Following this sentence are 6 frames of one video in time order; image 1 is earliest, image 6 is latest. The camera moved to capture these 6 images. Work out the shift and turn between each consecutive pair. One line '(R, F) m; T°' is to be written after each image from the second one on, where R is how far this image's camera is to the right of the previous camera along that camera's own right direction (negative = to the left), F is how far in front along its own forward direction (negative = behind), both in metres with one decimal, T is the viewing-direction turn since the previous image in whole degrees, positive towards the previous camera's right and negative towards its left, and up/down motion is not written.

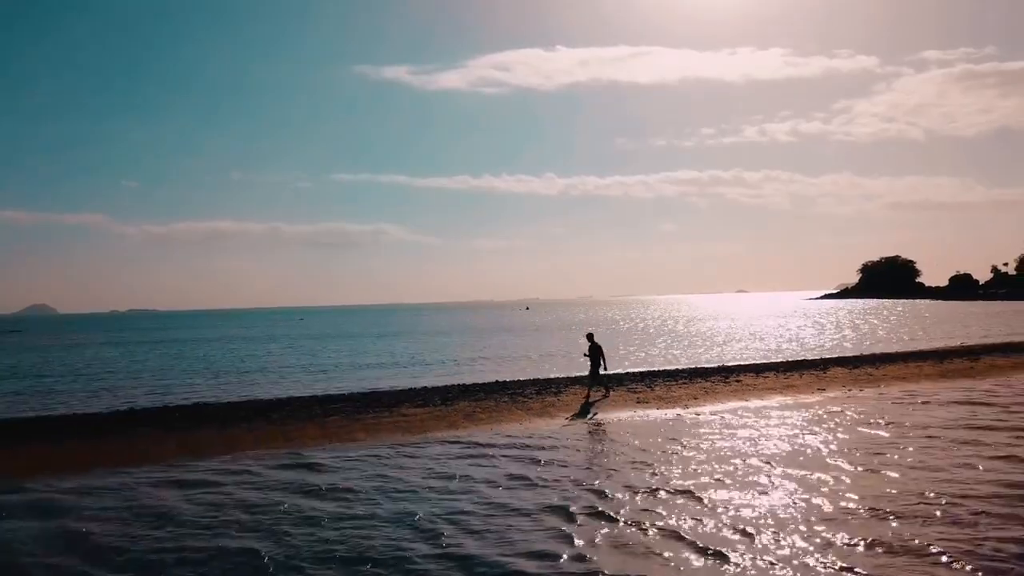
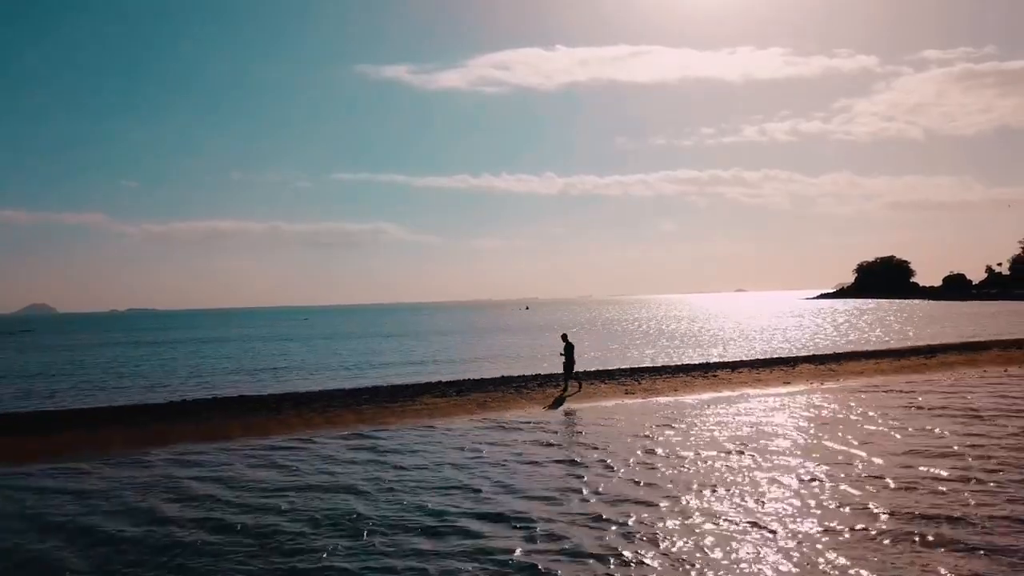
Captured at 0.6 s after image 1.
(-0.4, -1.7) m; 0°
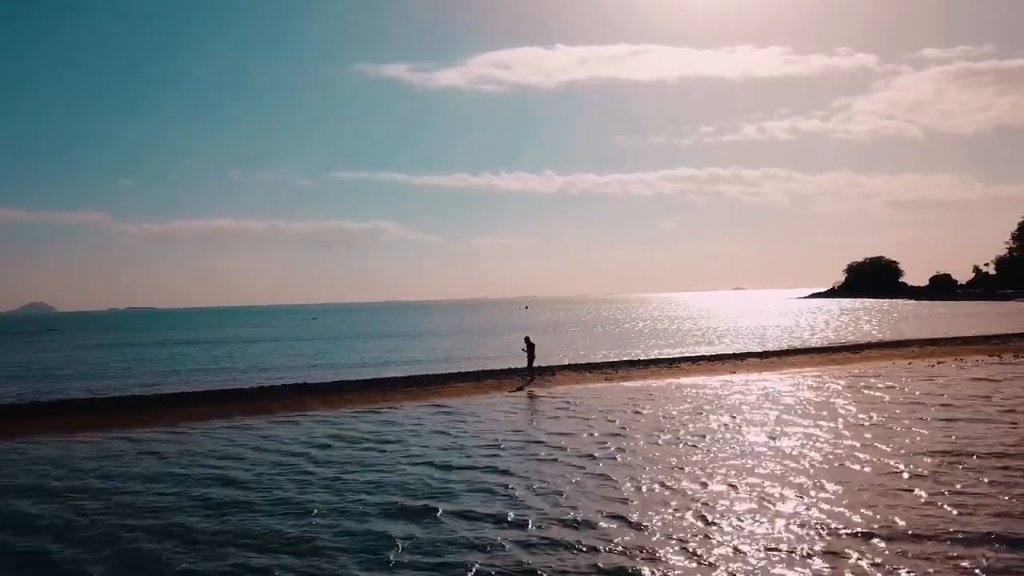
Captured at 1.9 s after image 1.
(+0.1, -1.8) m; 0°
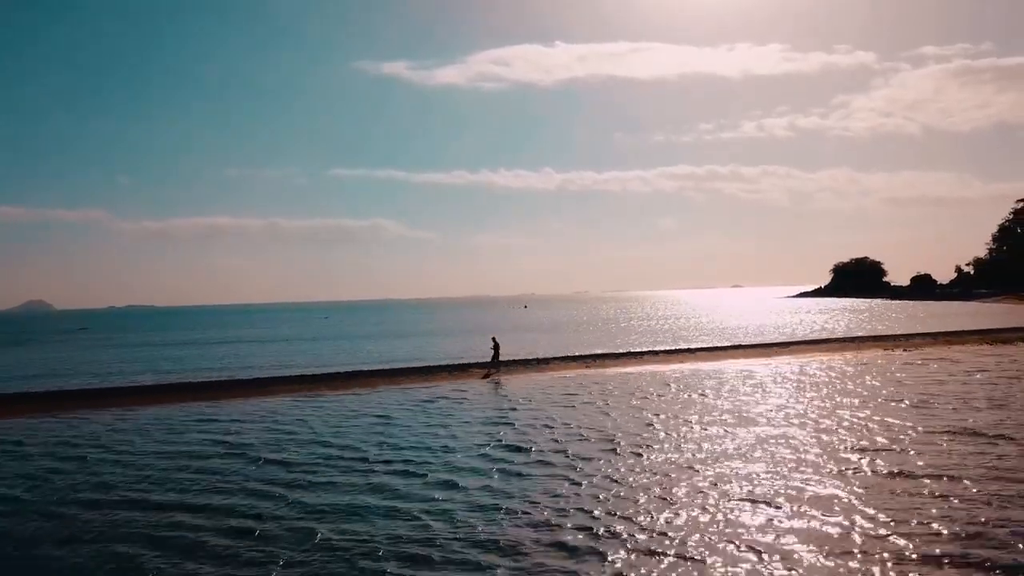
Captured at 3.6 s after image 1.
(+0.1, -2.9) m; 0°
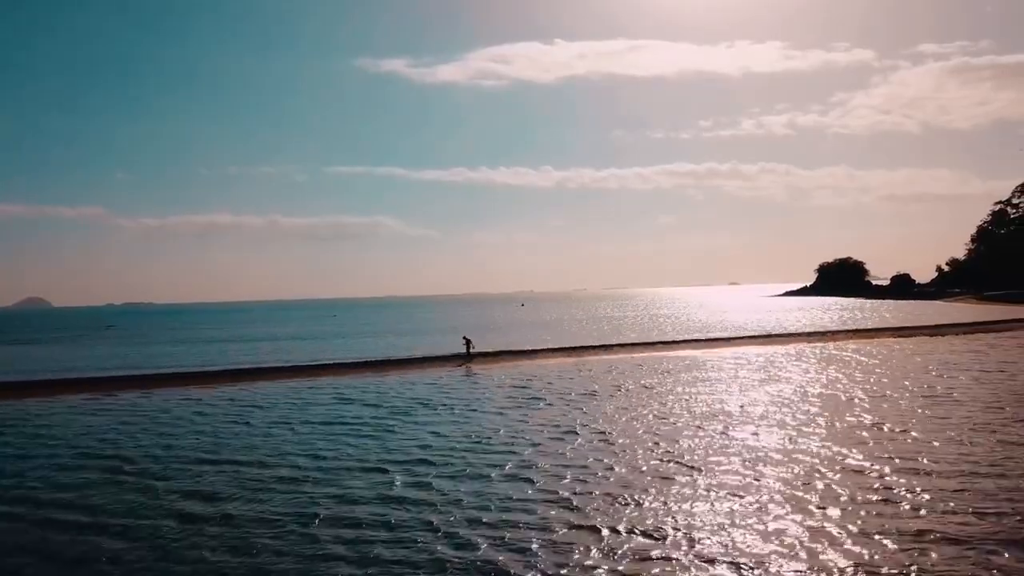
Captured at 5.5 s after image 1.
(+0.3, -3.0) m; 0°
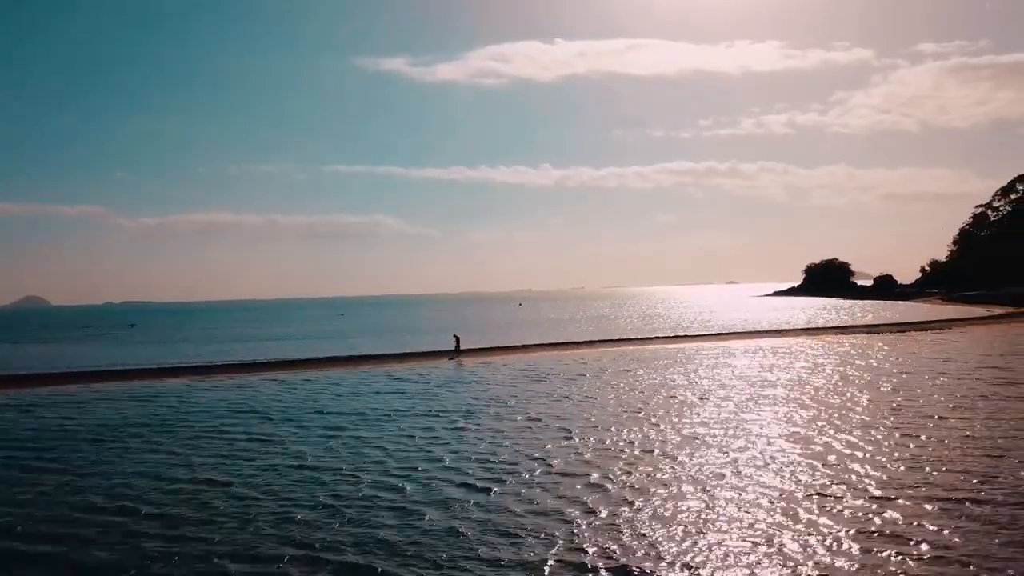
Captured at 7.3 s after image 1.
(+0.3, -2.6) m; 0°
